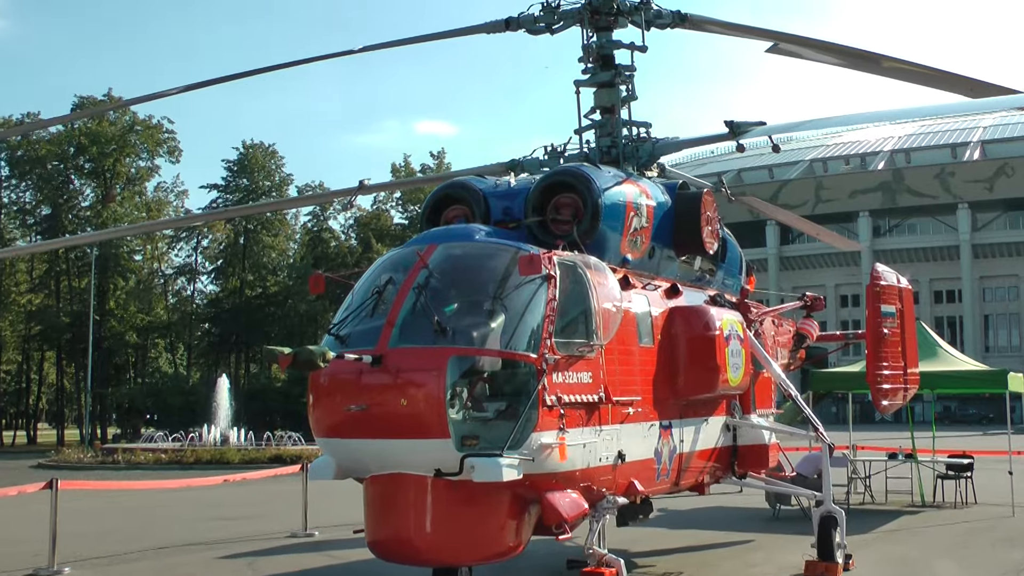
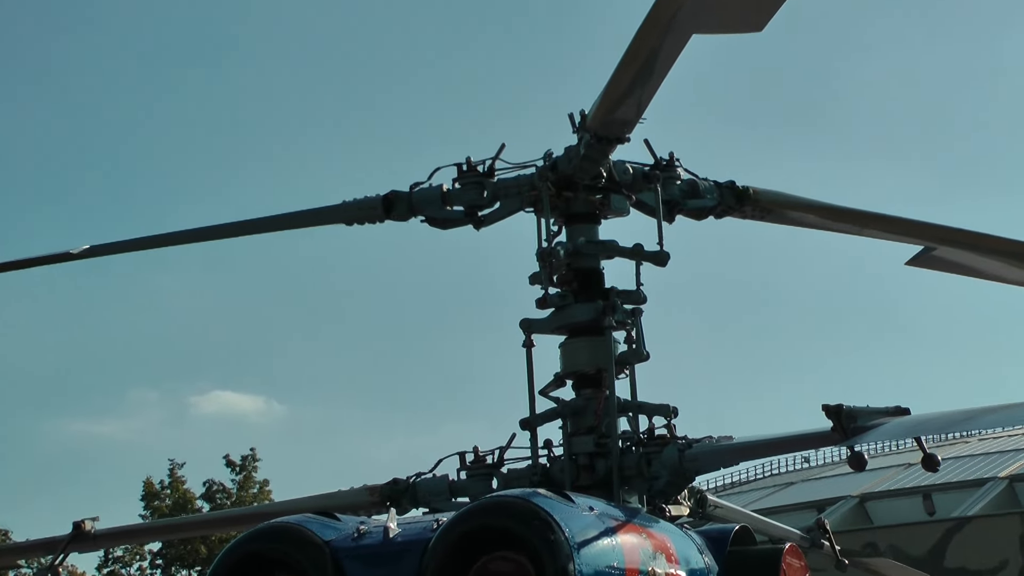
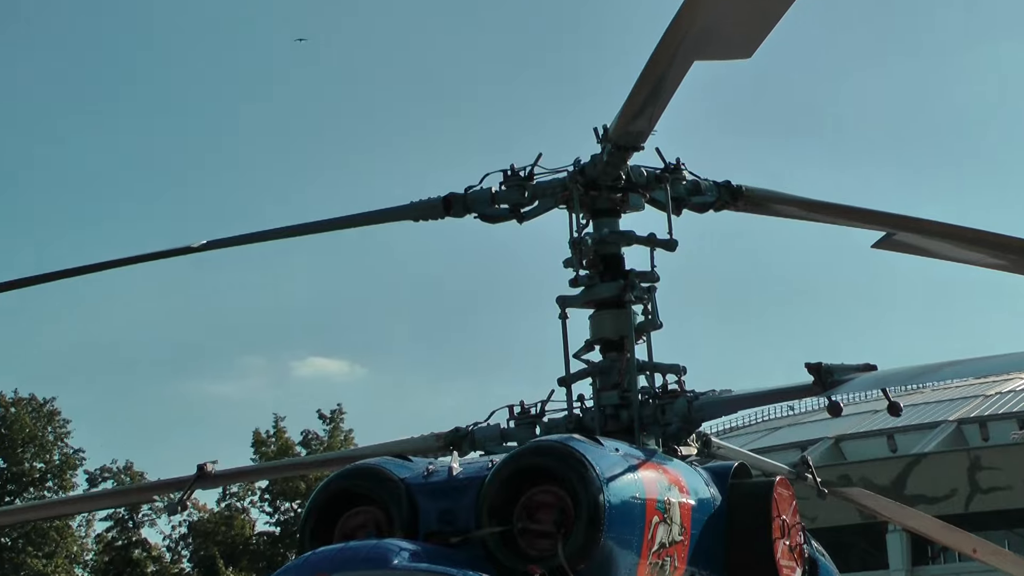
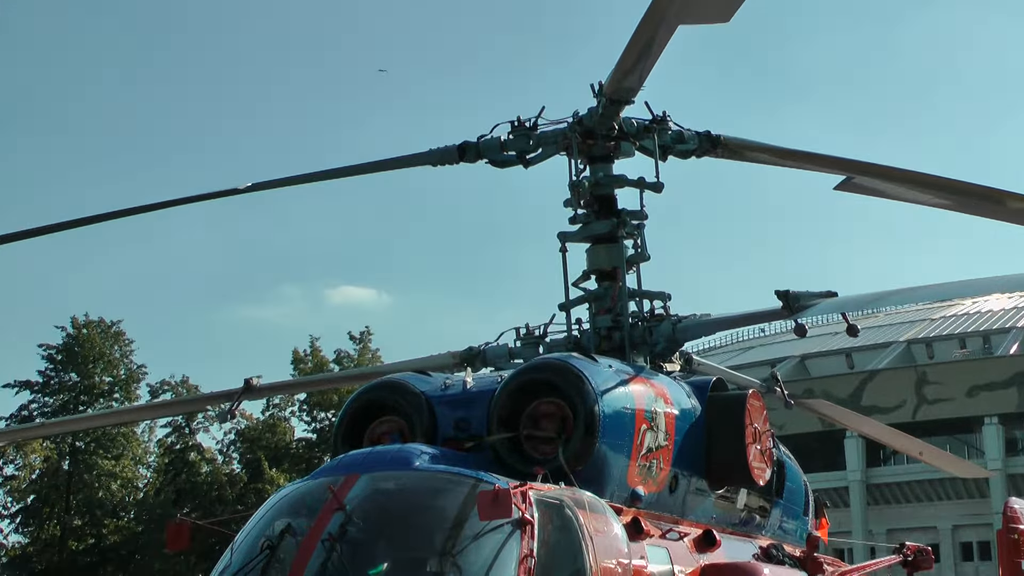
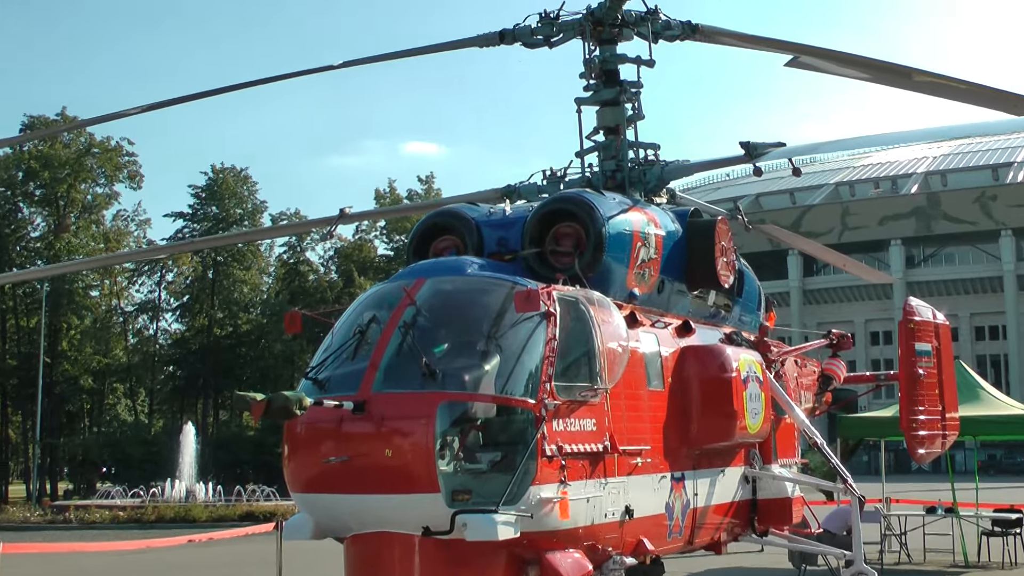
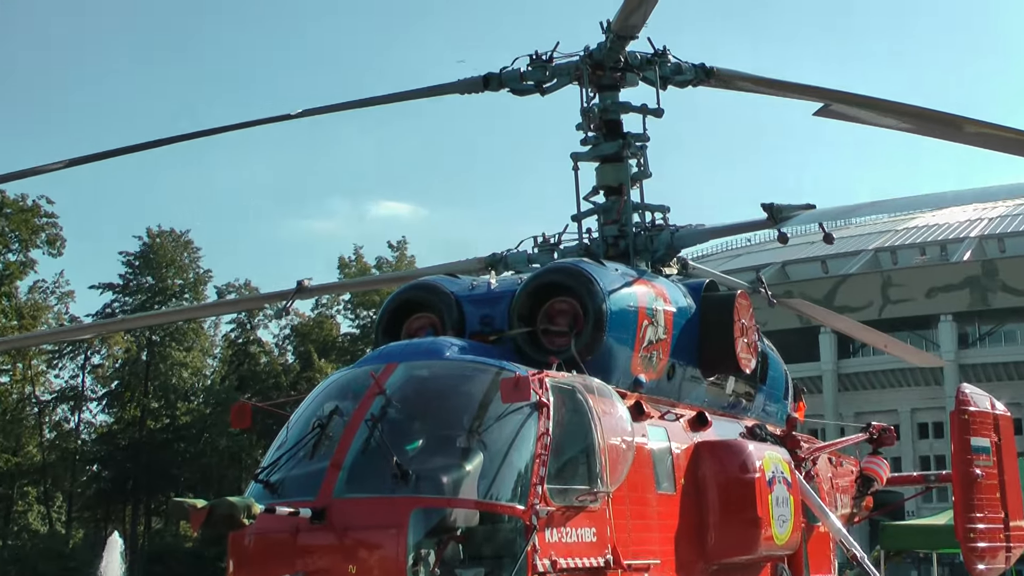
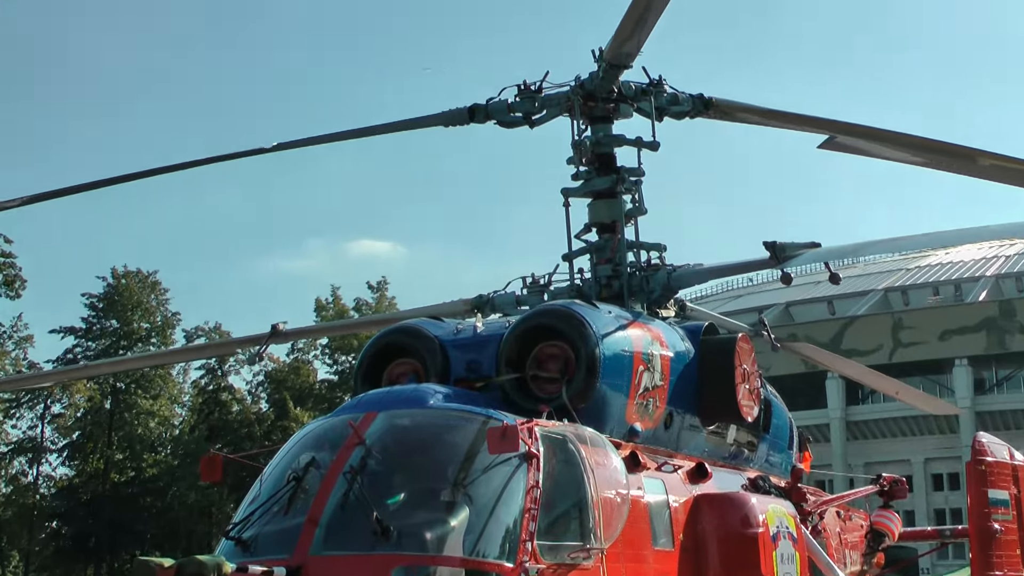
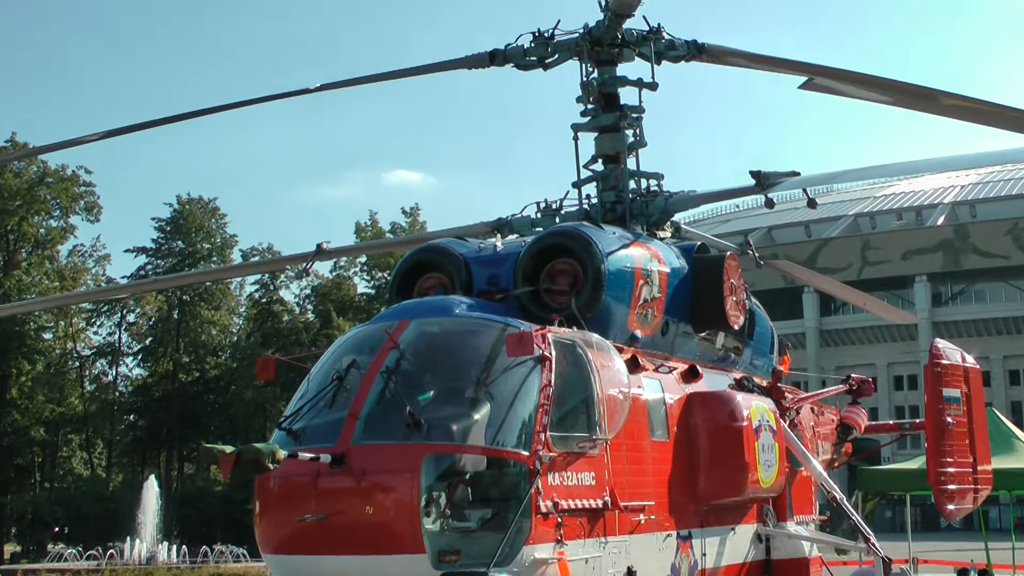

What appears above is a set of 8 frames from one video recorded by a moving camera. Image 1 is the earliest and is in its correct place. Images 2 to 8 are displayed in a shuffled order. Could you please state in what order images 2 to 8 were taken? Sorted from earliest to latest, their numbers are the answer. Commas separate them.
5, 8, 6, 7, 4, 3, 2
